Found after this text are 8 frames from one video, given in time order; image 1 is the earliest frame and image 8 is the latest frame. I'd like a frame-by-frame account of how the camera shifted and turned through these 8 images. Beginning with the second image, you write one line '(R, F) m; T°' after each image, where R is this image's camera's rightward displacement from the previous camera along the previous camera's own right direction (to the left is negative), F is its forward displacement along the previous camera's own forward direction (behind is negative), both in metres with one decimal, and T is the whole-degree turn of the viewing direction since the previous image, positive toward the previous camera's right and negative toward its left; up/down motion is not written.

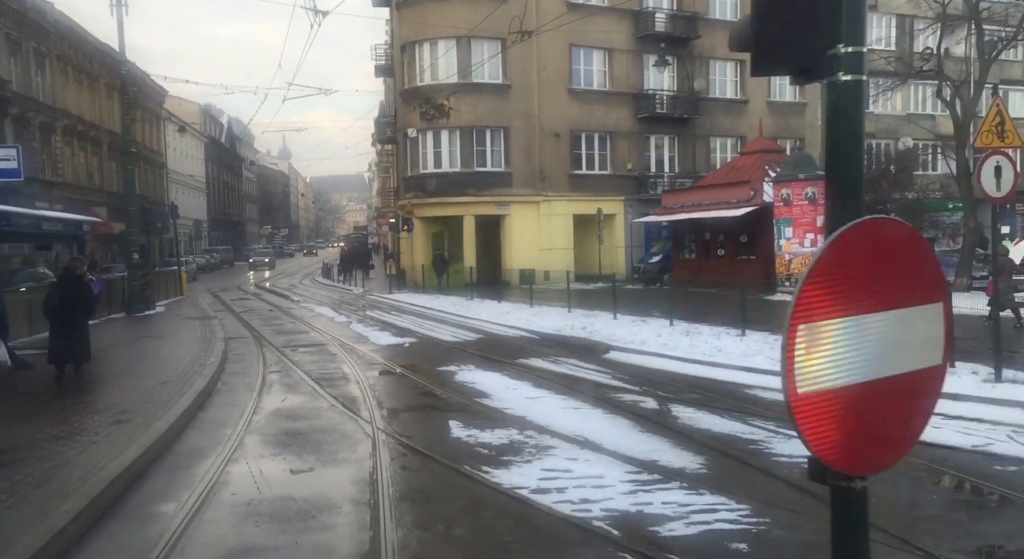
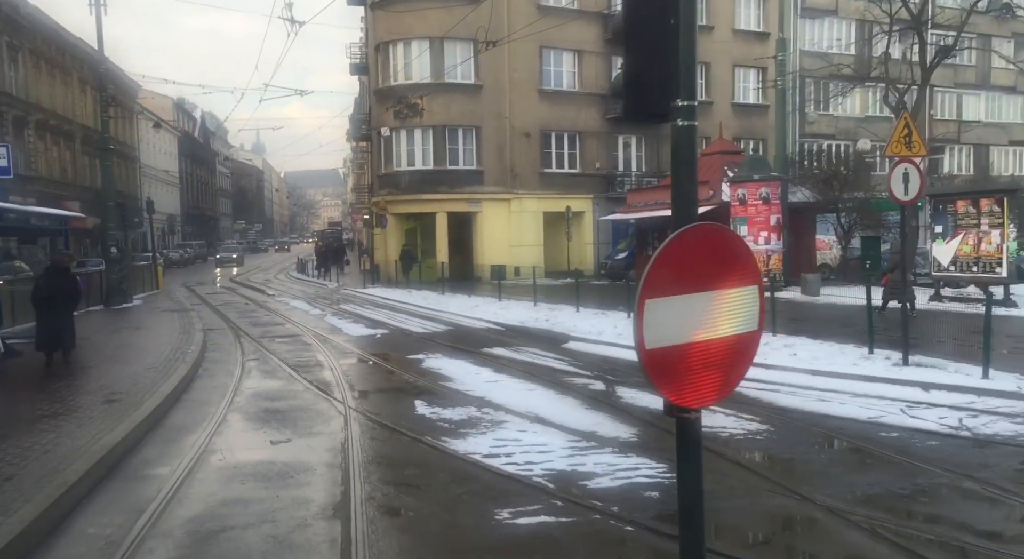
(+0.2, -0.9) m; +2°
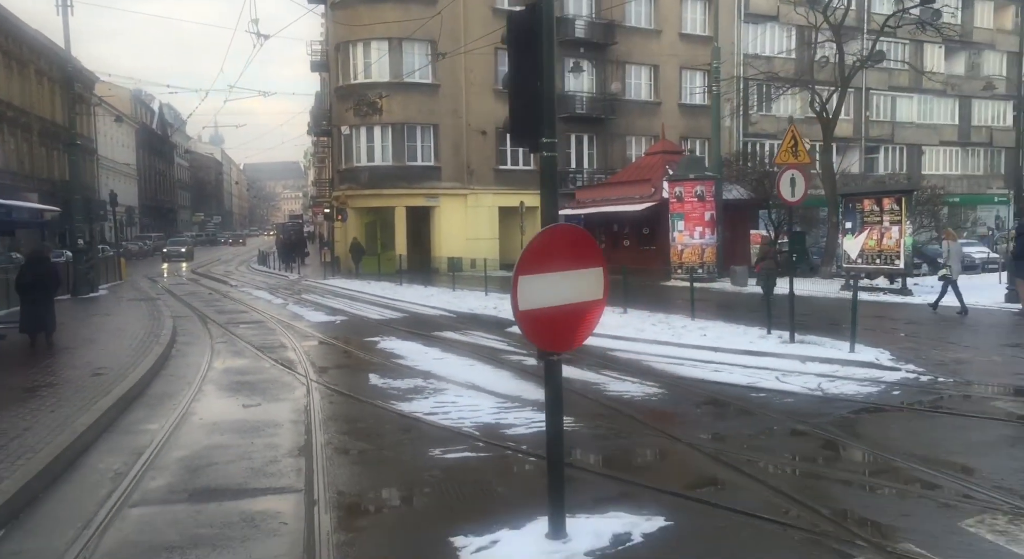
(+0.3, -1.4) m; +3°
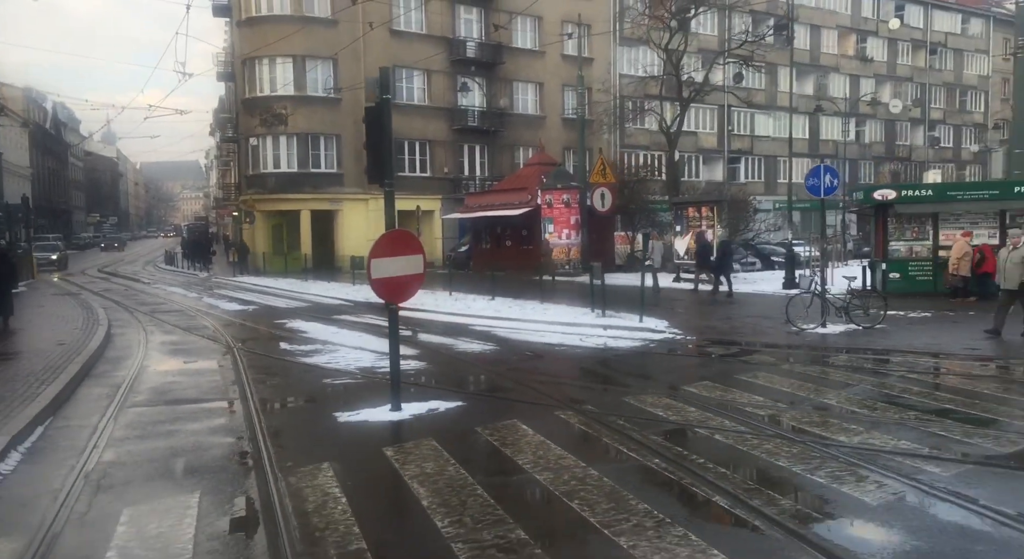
(+0.6, -3.5) m; +7°
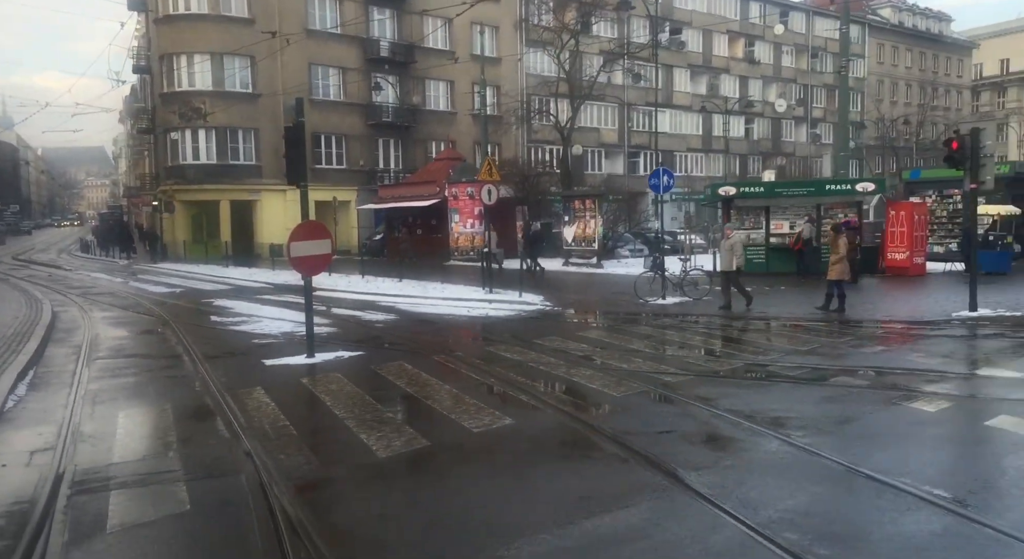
(+0.6, -2.9) m; +6°
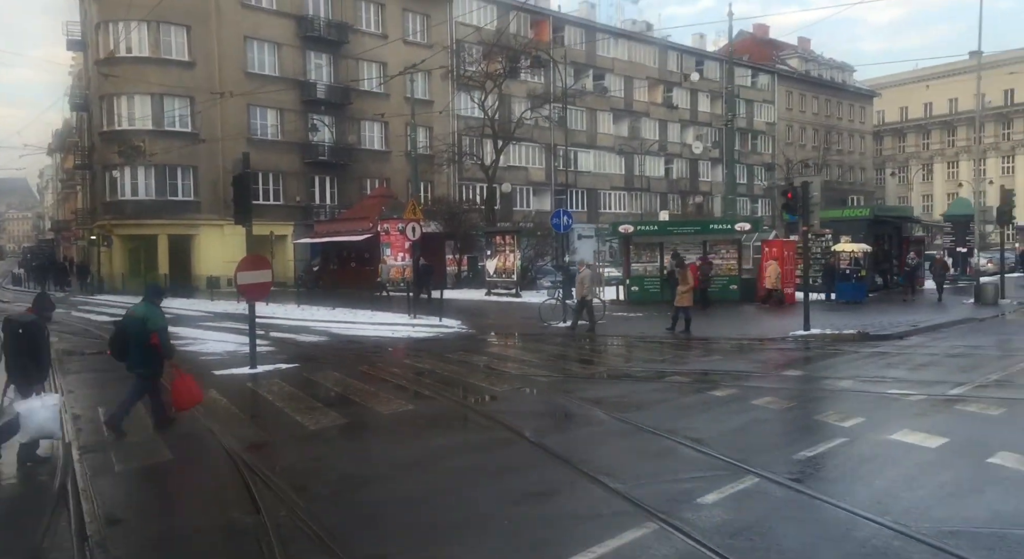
(+0.5, -2.5) m; +5°
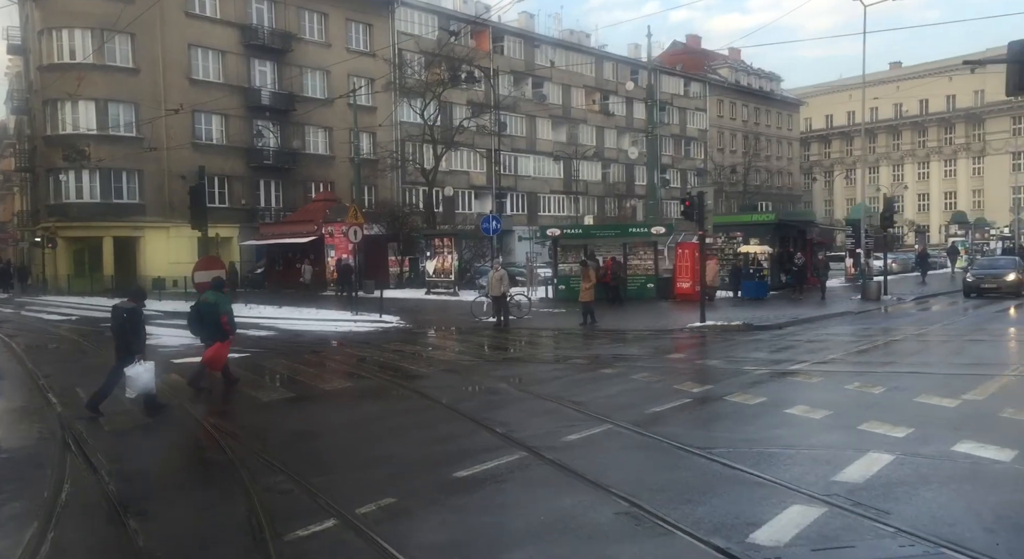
(+0.4, -2.1) m; +4°
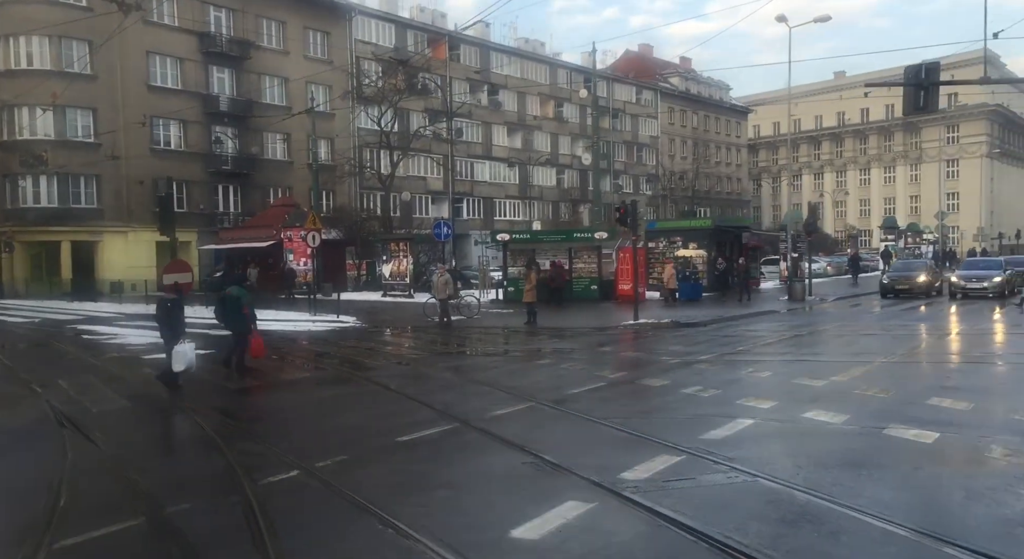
(+0.3, -1.6) m; +3°
